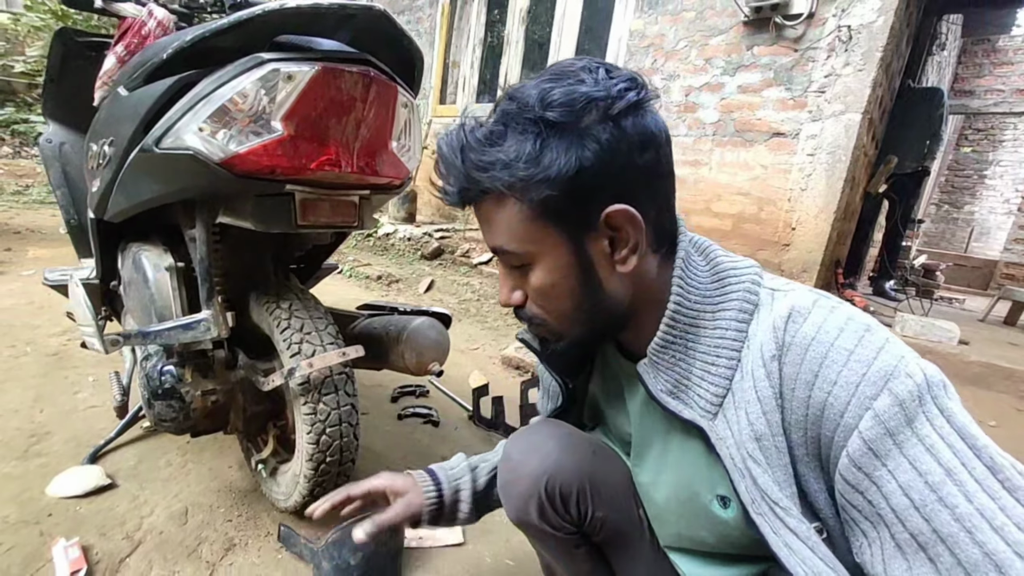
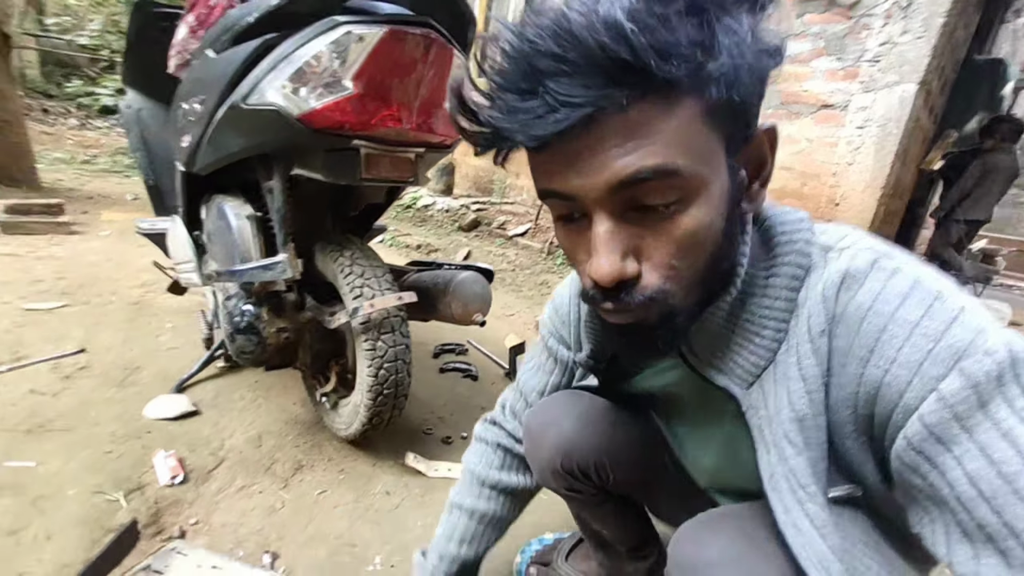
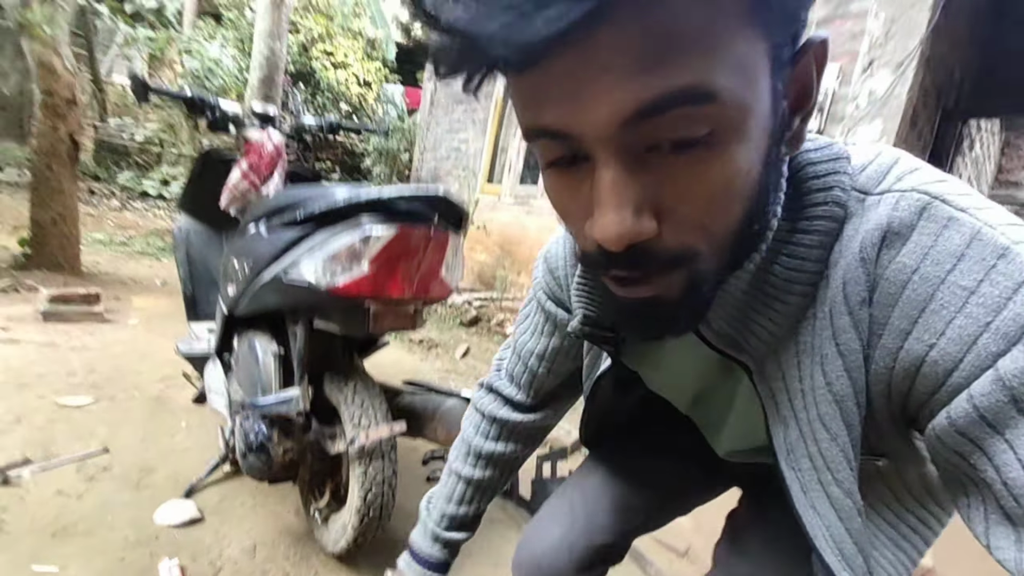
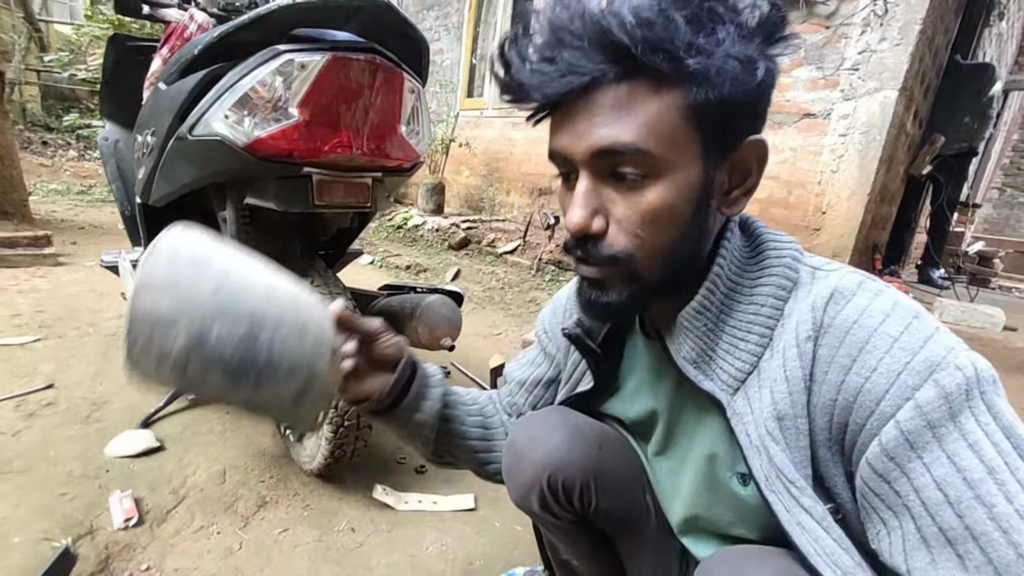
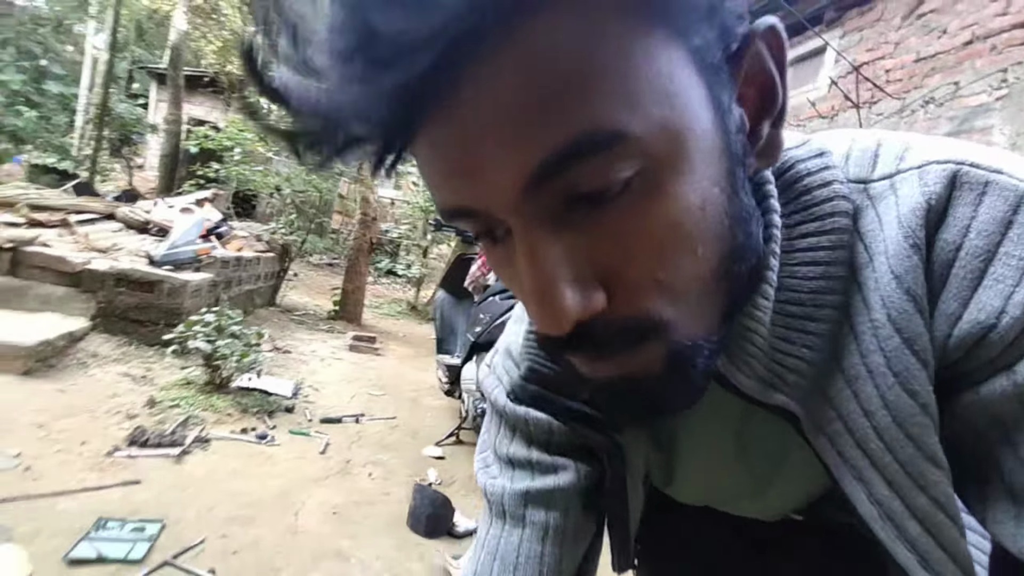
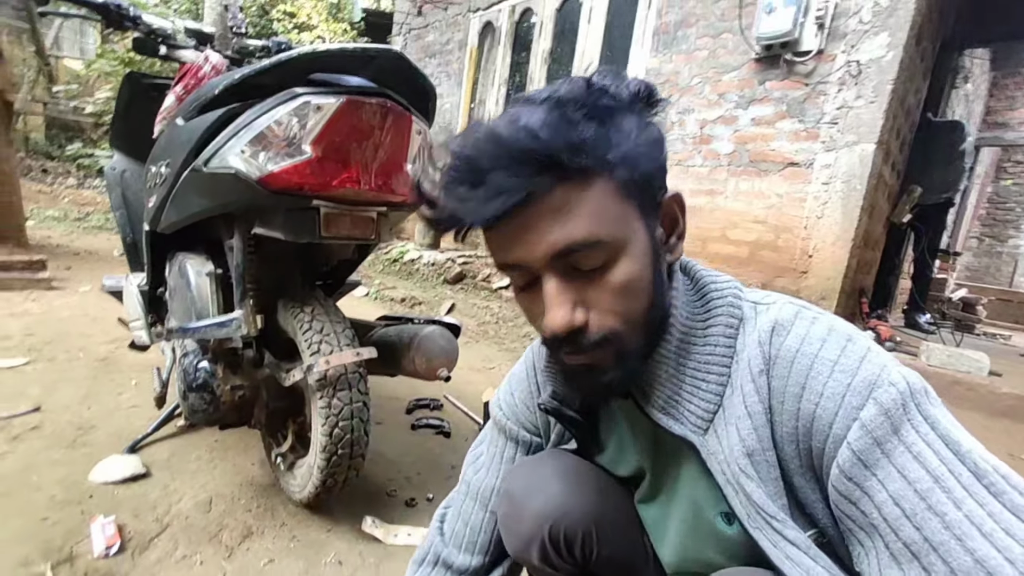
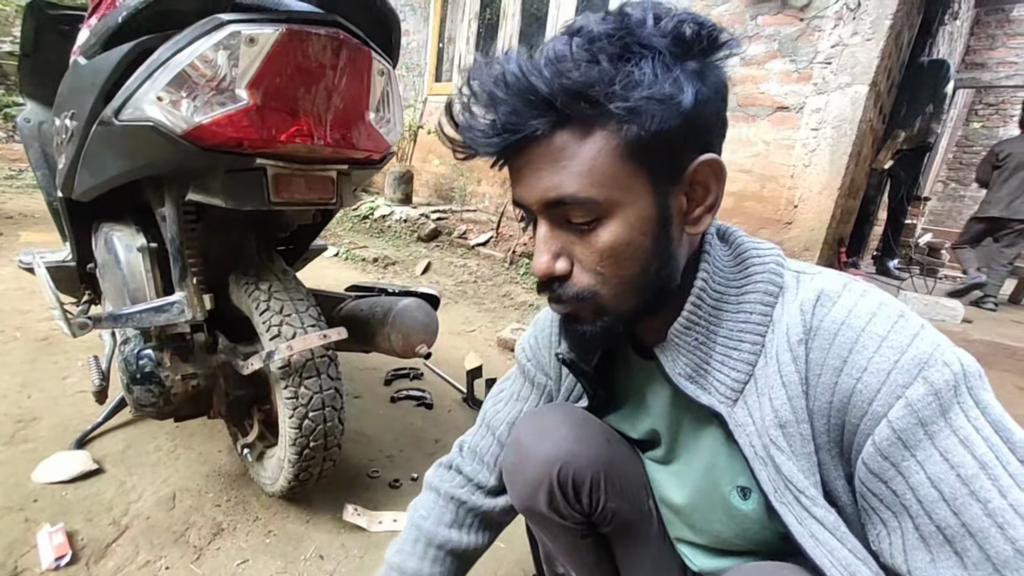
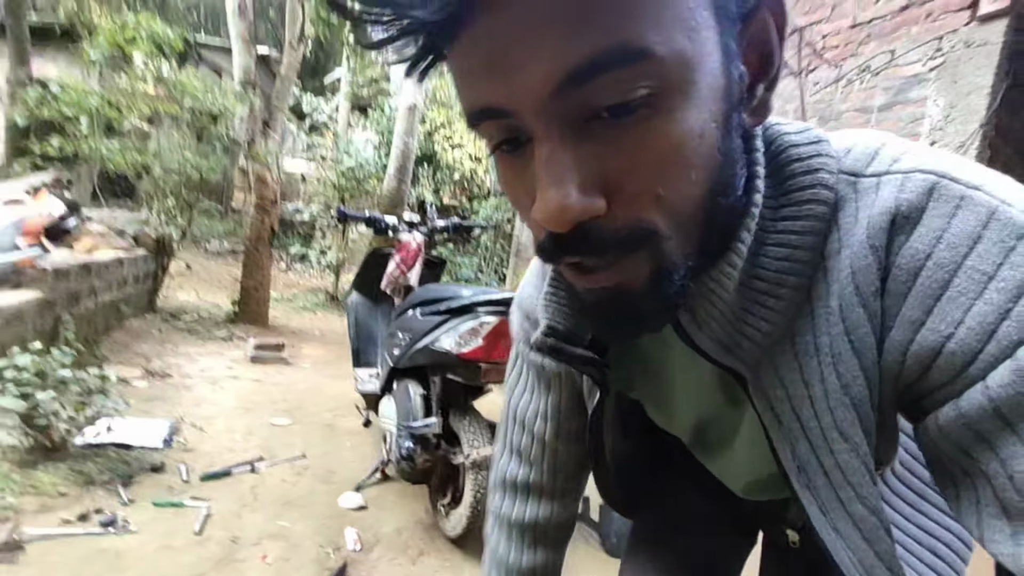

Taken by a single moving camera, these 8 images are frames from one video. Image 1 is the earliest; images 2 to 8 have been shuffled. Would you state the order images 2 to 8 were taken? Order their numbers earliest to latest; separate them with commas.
6, 4, 7, 2, 3, 8, 5
